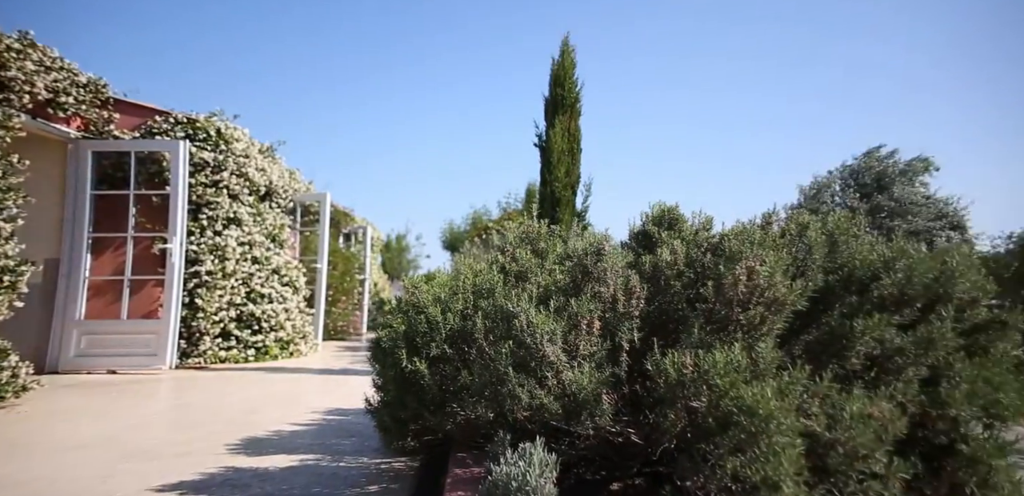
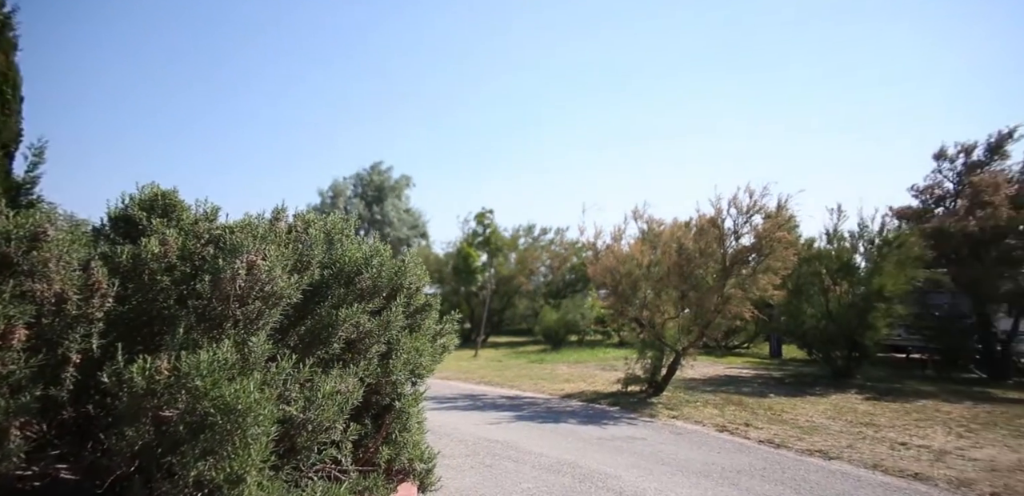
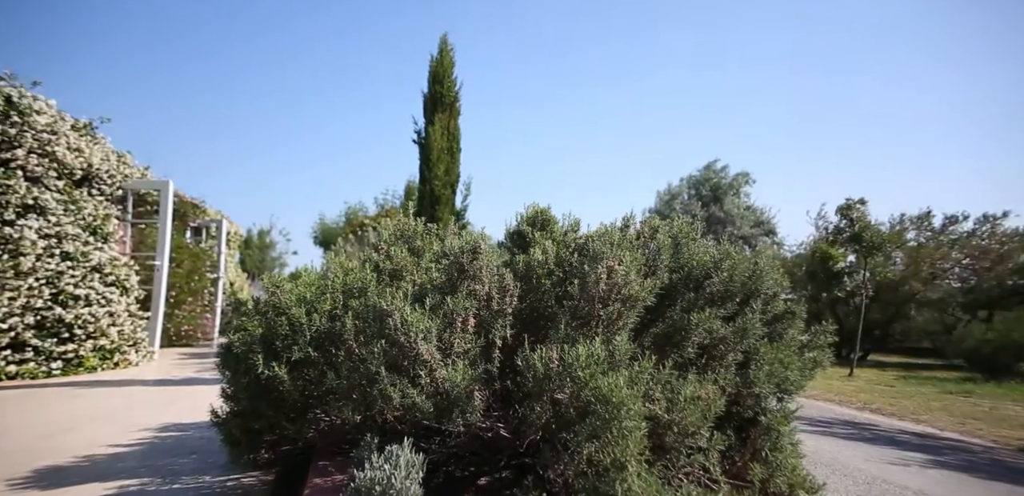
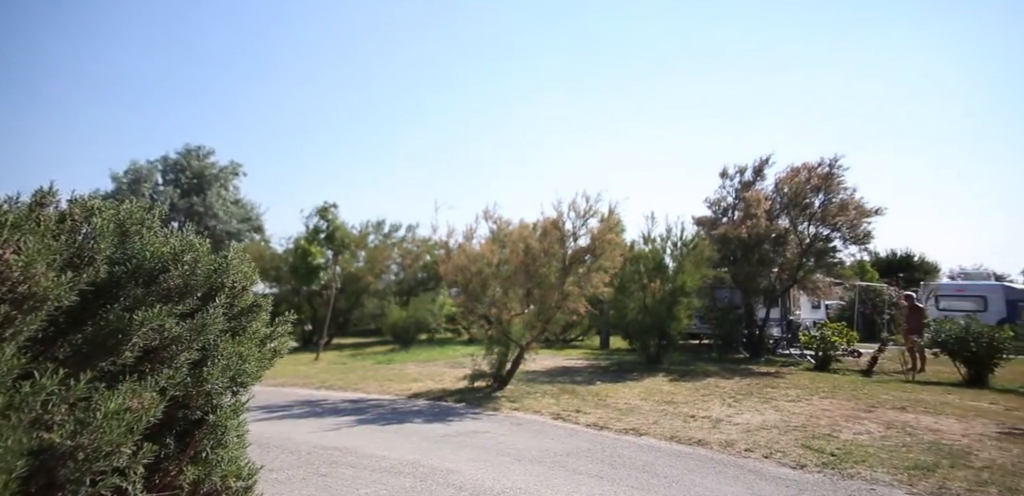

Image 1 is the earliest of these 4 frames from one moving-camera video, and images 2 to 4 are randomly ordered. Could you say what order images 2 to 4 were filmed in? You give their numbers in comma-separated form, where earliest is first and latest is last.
3, 2, 4
